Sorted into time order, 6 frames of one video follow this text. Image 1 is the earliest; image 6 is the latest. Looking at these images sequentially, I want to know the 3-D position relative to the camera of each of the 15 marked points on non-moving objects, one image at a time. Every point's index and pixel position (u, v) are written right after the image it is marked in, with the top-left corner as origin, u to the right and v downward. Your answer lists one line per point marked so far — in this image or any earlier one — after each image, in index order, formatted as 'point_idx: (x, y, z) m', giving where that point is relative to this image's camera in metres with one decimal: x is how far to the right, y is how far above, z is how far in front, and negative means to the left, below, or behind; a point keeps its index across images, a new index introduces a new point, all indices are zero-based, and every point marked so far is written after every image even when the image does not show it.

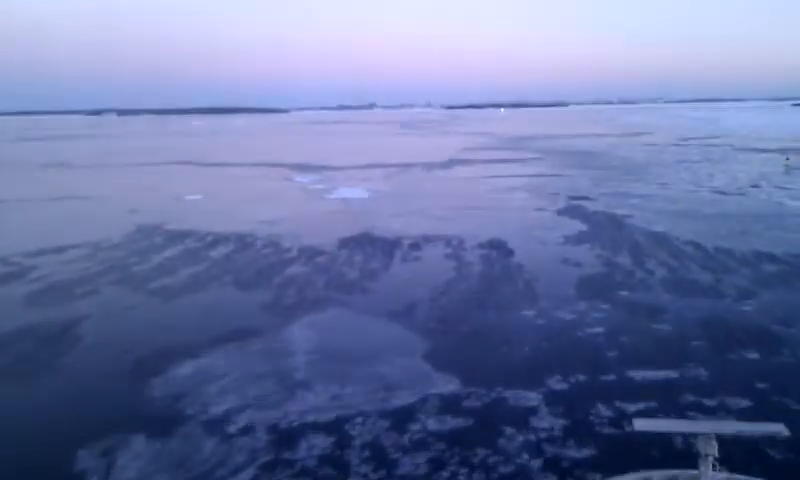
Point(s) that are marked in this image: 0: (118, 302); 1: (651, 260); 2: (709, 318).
0: (-1.8, -0.4, +5.1) m
1: (+1.9, -0.2, +6.0) m
2: (+1.7, -0.5, +4.5) m
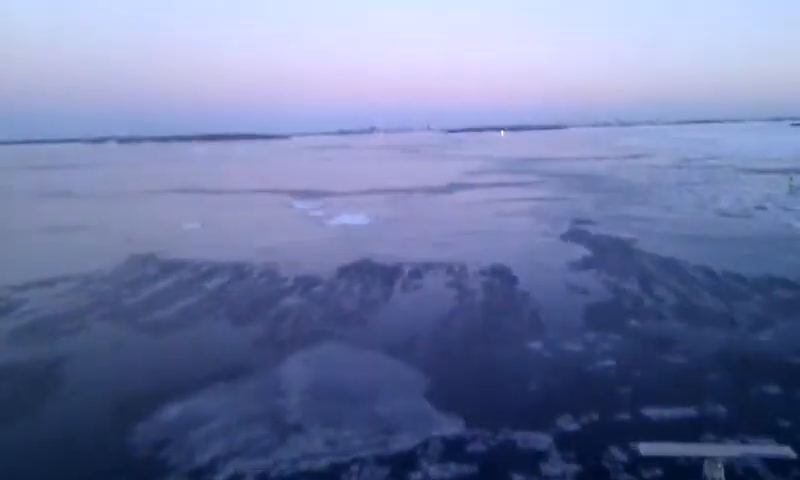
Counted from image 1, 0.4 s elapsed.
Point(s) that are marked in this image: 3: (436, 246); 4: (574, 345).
0: (-1.8, -0.6, +4.9) m
1: (+1.9, -0.3, +5.8) m
2: (+1.7, -0.6, +4.2) m
3: (+0.4, -0.1, +8.2) m
4: (+1.0, -0.6, +4.4) m
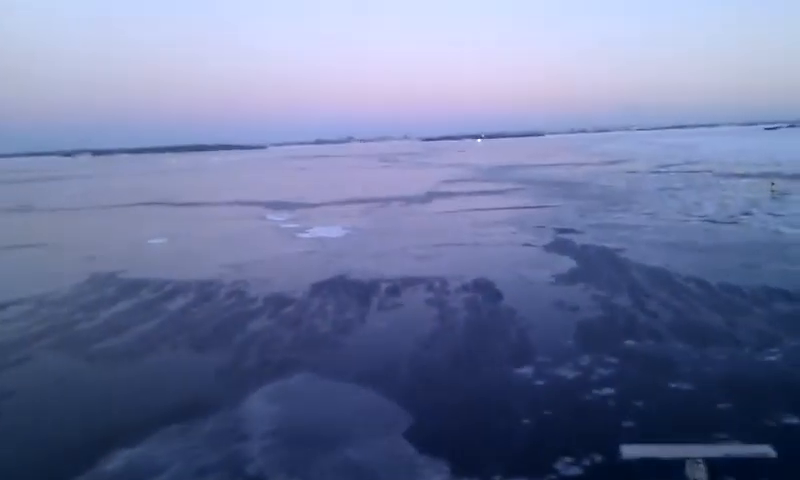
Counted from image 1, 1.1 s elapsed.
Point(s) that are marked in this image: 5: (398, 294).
0: (-2.0, -0.8, +4.5) m
1: (+1.8, -0.4, +5.5) m
2: (+1.6, -0.7, +3.9) m
3: (+0.1, -0.2, +7.8) m
4: (+0.9, -0.7, +4.1) m
5: (0.0, -0.4, +6.1) m
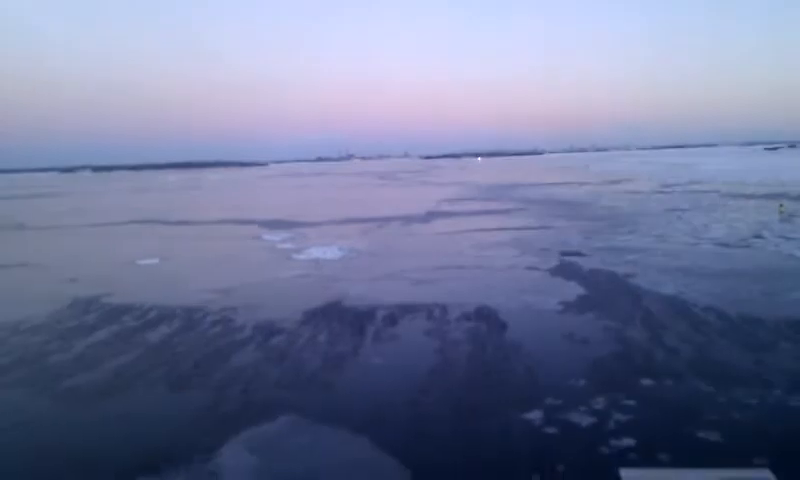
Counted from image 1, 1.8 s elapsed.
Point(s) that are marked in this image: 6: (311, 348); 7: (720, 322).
0: (-2.0, -0.9, +4.1) m
1: (+1.7, -0.6, +5.1) m
2: (+1.6, -0.8, +3.5) m
3: (+0.1, -0.4, +7.4) m
4: (+0.8, -0.8, +3.7) m
5: (0.0, -0.6, +5.7) m
6: (-0.6, -0.7, +5.2) m
7: (+2.2, -0.6, +5.4) m
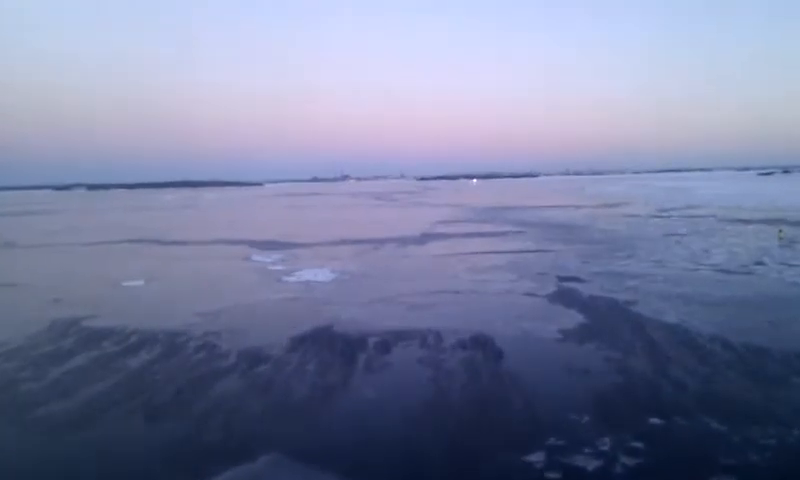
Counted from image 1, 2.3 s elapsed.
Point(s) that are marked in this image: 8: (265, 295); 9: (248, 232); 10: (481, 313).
0: (-2.0, -1.0, +3.8) m
1: (+1.7, -0.8, +4.8) m
2: (+1.6, -0.9, +3.2) m
3: (+0.1, -0.6, +7.1) m
4: (+0.8, -0.9, +3.4) m
5: (-0.1, -0.8, +5.4) m
6: (-0.6, -0.8, +4.9) m
7: (+2.2, -0.7, +5.2) m
8: (-1.4, -0.6, +8.3) m
9: (-3.3, +0.2, +17.1) m
10: (+0.7, -0.6, +6.8) m
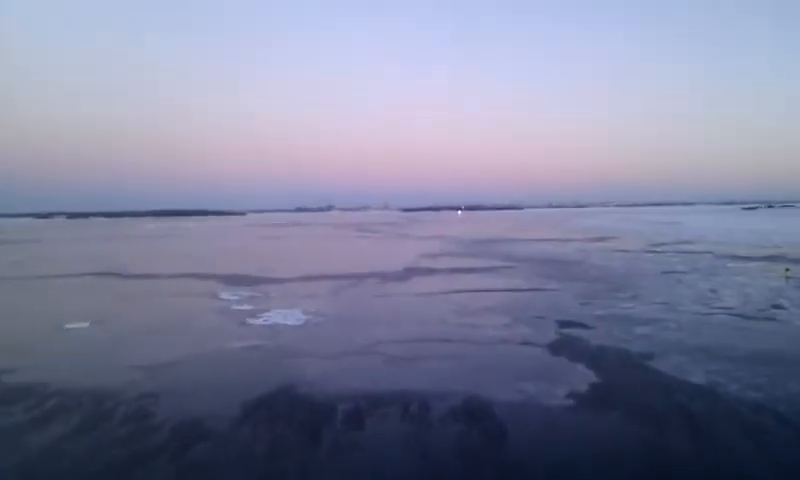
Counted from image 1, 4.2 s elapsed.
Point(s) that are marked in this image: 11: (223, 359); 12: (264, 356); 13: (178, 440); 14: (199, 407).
0: (-2.1, -1.2, +2.7) m
1: (+1.6, -1.0, +3.8) m
2: (+1.5, -1.1, +2.2) m
3: (-0.1, -0.9, +6.1) m
4: (+0.7, -1.1, +2.3) m
5: (-0.2, -1.0, +4.4) m
6: (-0.8, -1.1, +3.8) m
7: (+2.0, -1.0, +4.2) m
8: (-1.6, -0.9, +7.2) m
9: (-3.7, -0.5, +16.0) m
10: (+0.5, -0.9, +5.8) m
11: (-1.4, -1.0, +6.4) m
12: (-1.1, -1.0, +6.5) m
13: (-1.2, -1.0, +4.2) m
14: (-1.2, -1.0, +4.8) m
